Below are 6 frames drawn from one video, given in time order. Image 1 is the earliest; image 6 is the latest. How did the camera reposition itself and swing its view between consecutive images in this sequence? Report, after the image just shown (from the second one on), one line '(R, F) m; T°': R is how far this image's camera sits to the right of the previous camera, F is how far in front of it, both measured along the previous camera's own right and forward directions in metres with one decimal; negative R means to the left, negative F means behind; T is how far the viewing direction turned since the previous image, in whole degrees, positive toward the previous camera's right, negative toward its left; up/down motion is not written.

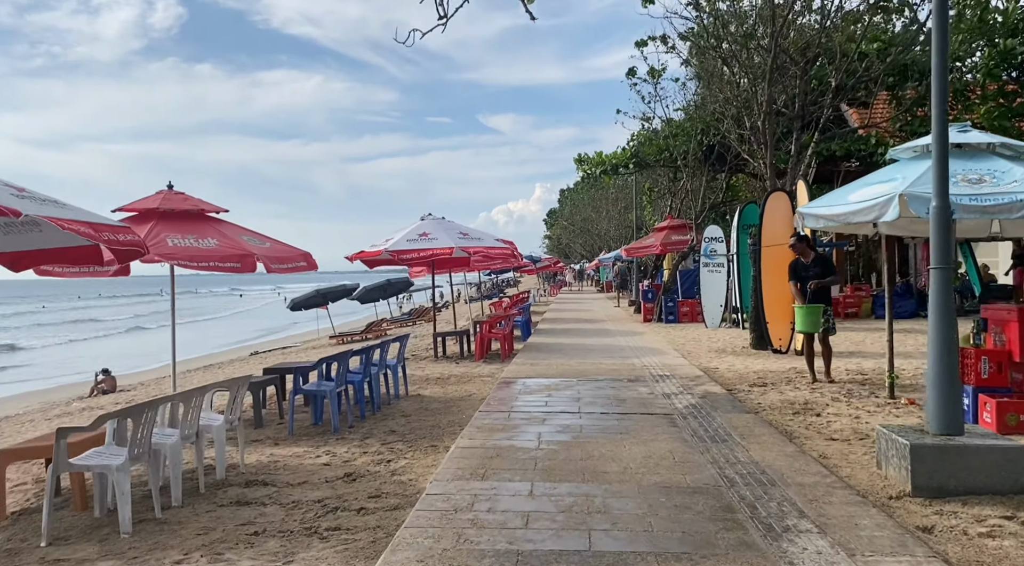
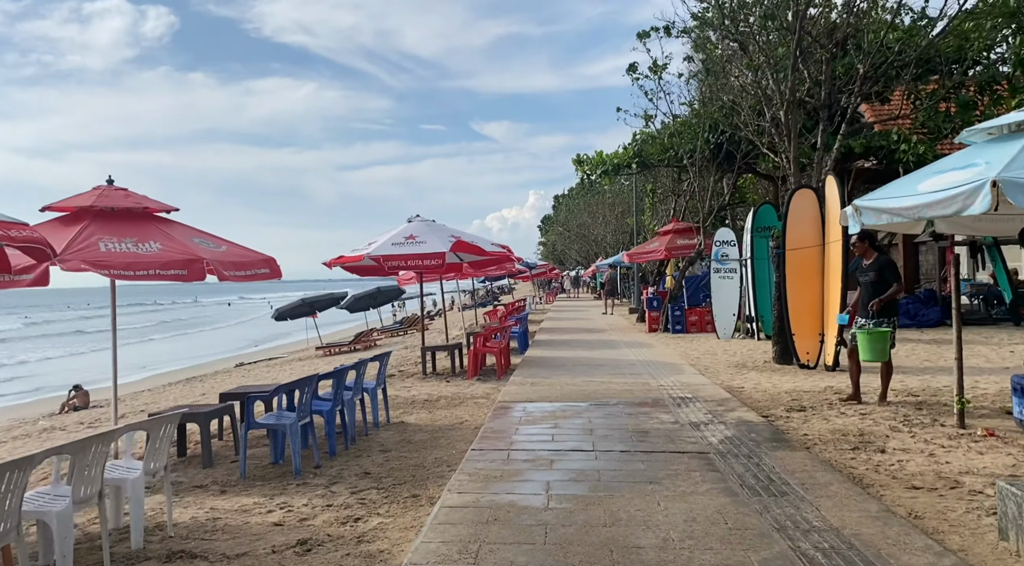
(0.0, +1.2) m; +1°
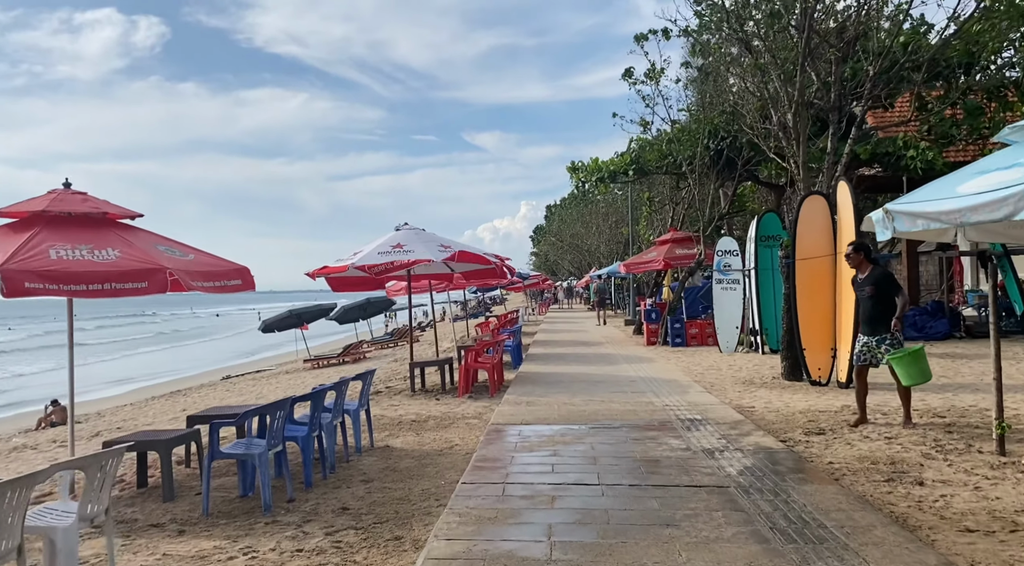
(0.0, +0.6) m; +1°
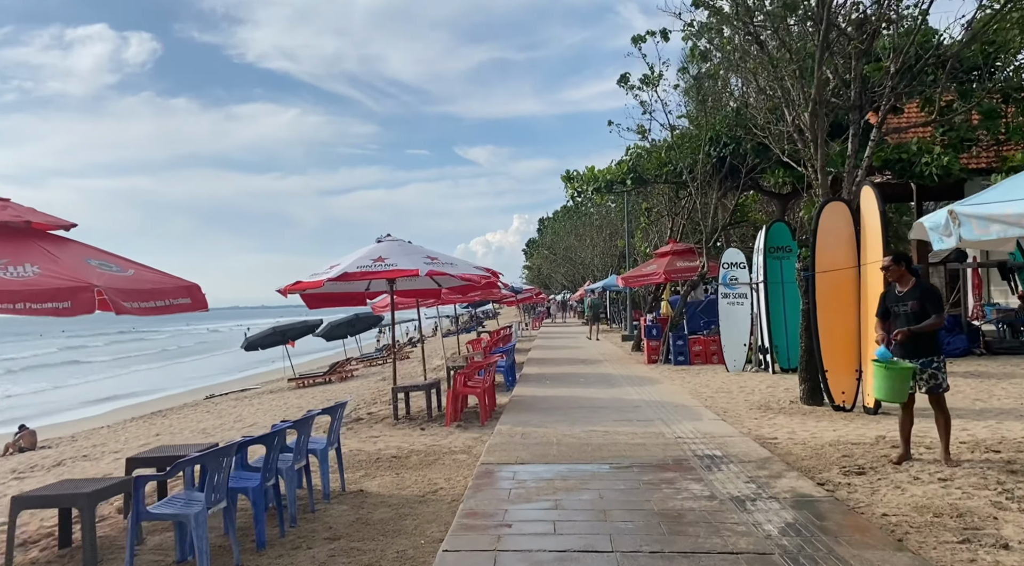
(0.0, +0.9) m; +1°
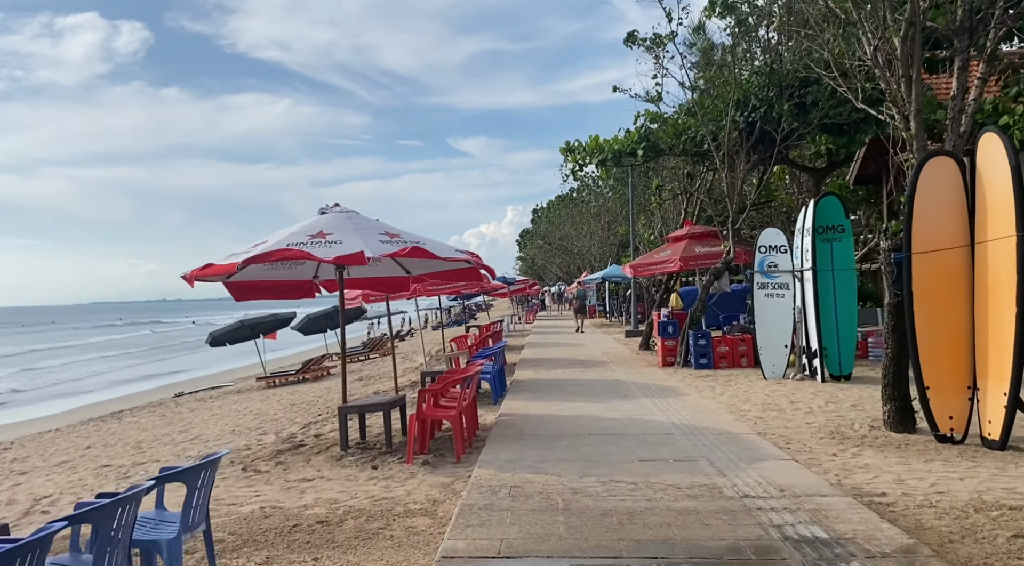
(+0.1, +2.4) m; +1°
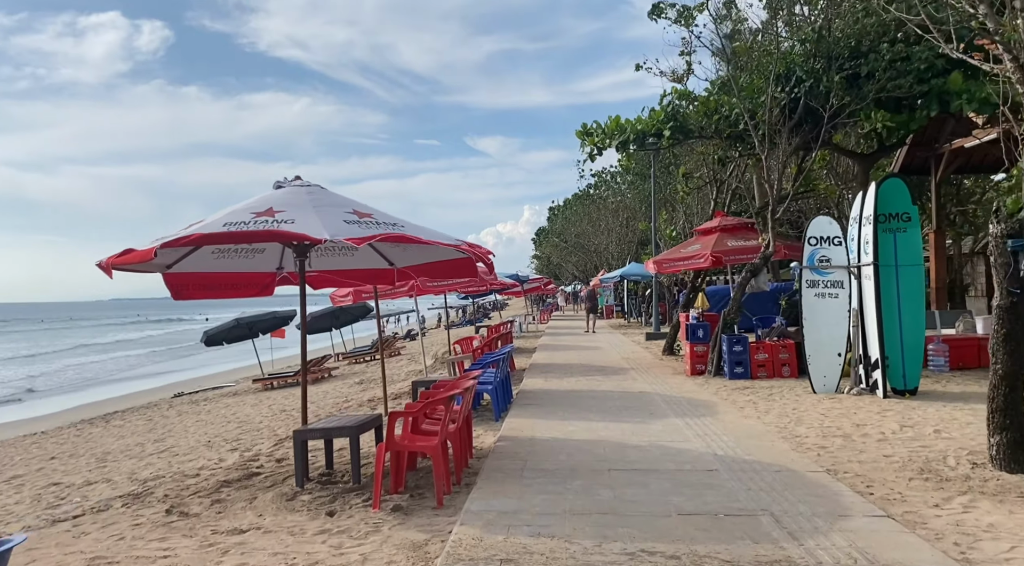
(+0.1, +1.5) m; -1°
